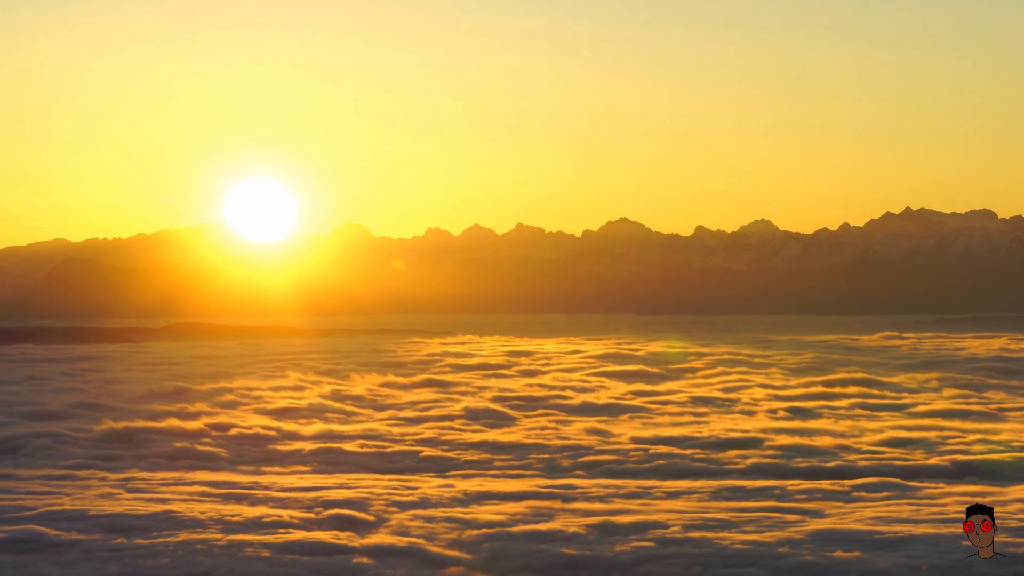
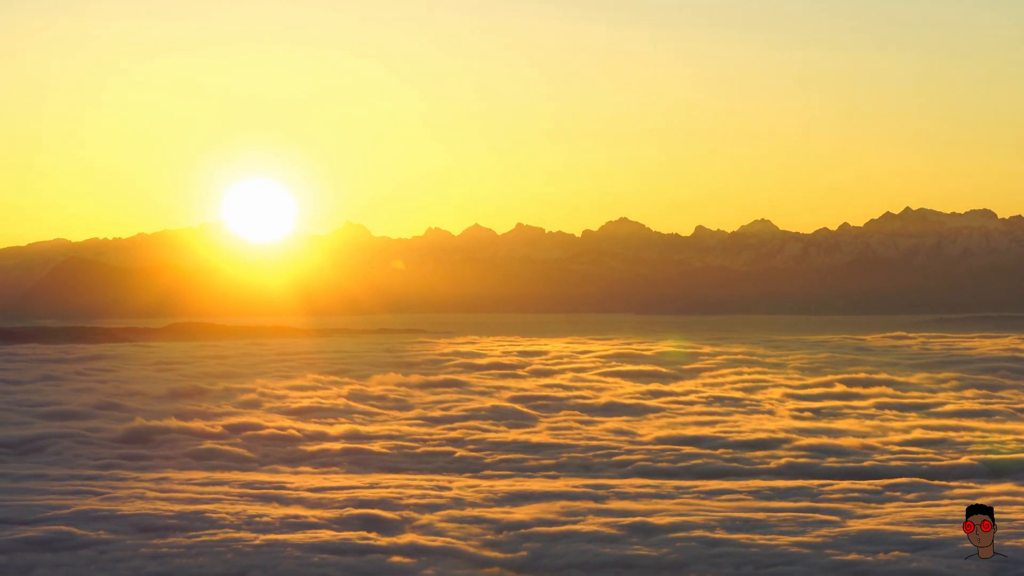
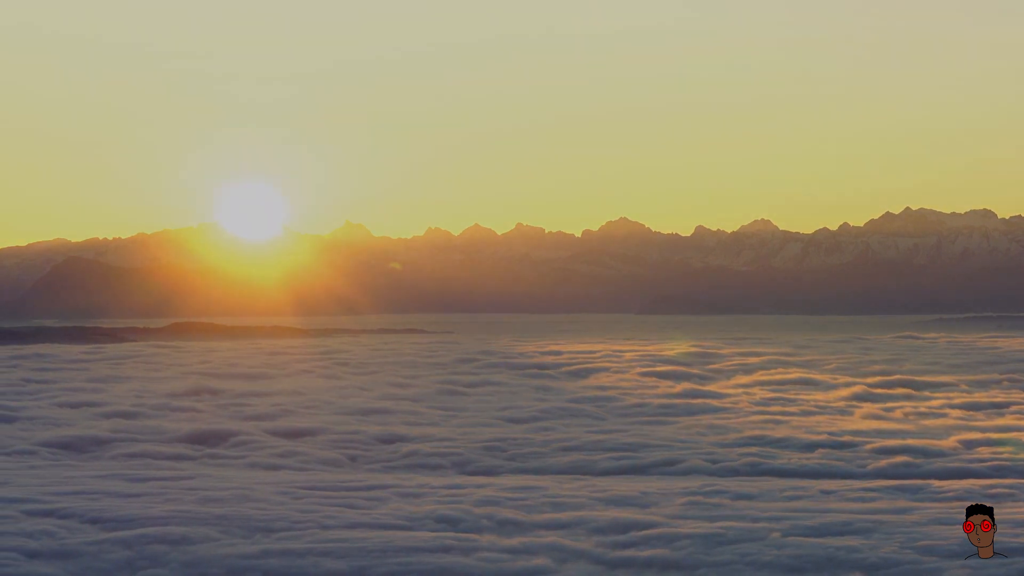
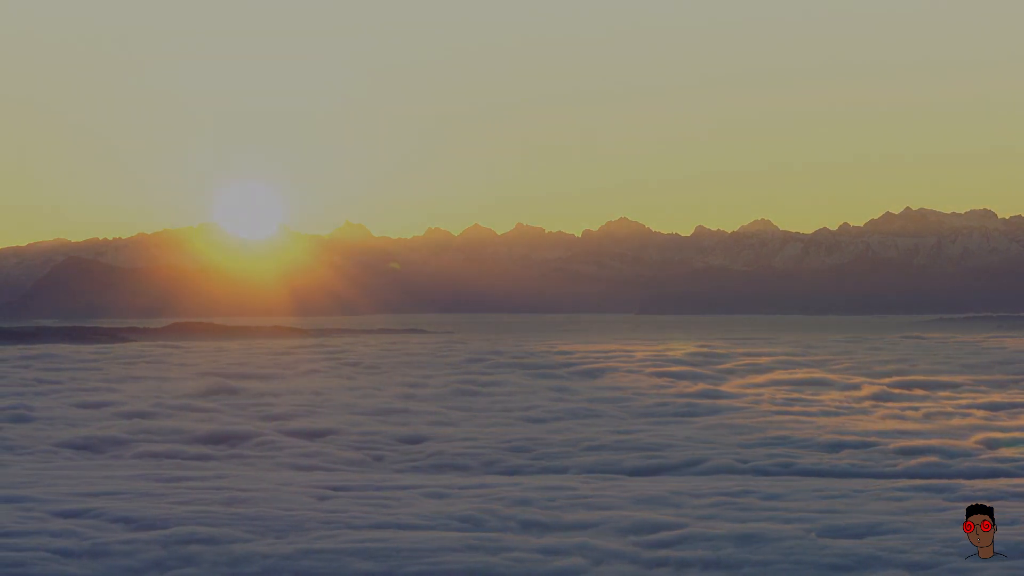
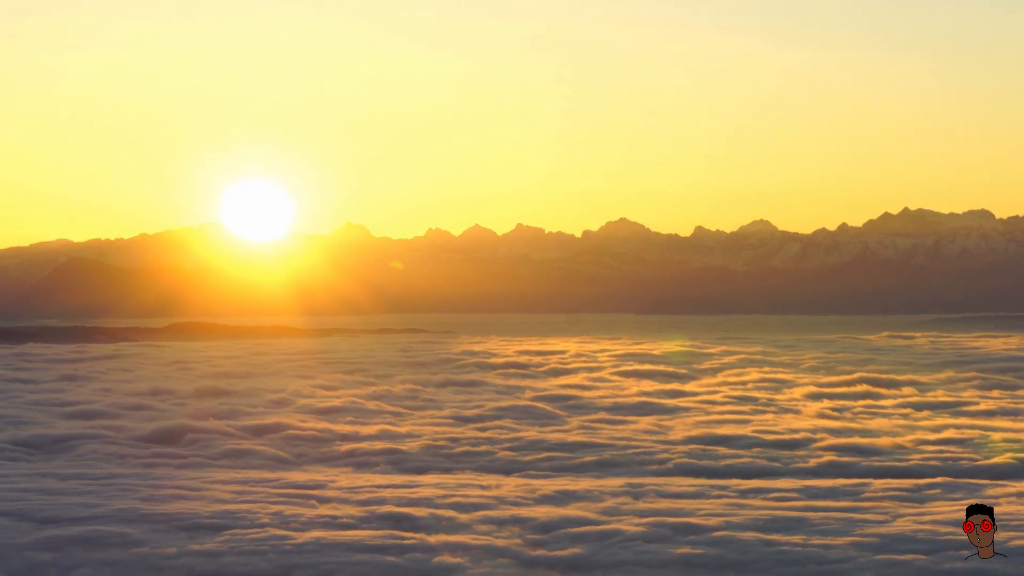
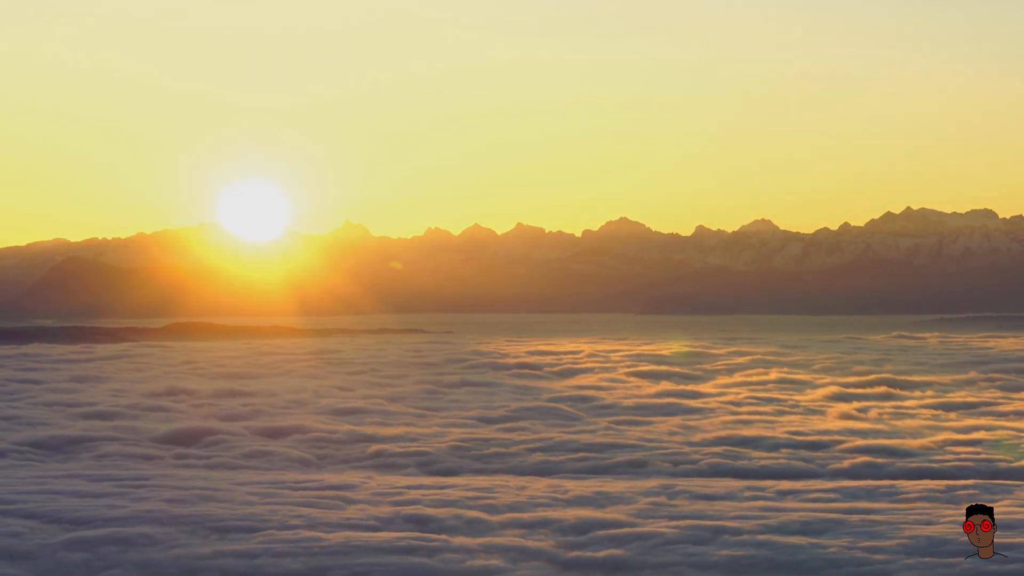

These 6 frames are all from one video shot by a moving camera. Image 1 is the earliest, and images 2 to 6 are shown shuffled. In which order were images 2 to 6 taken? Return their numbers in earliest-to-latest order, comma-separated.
2, 5, 6, 3, 4
